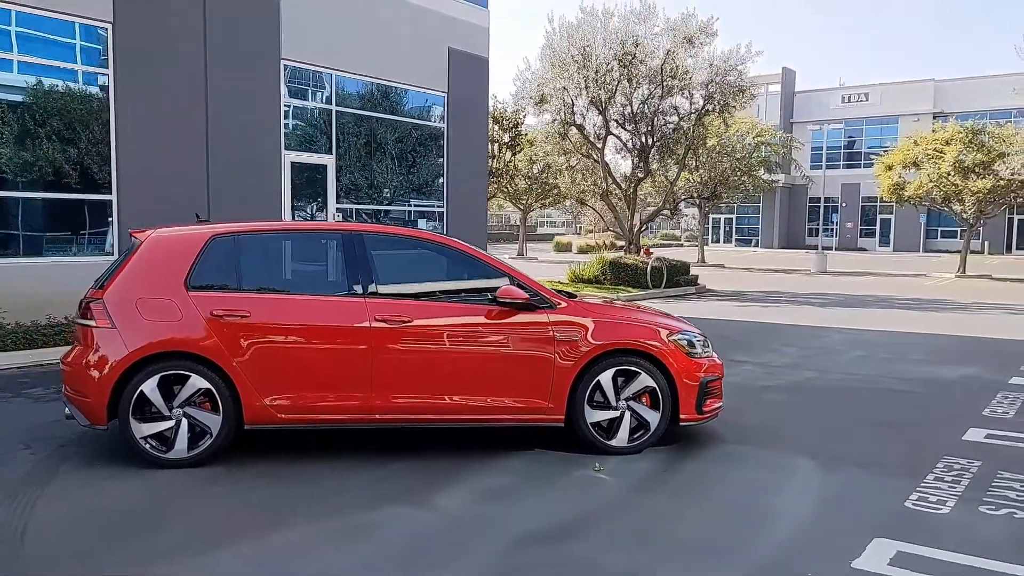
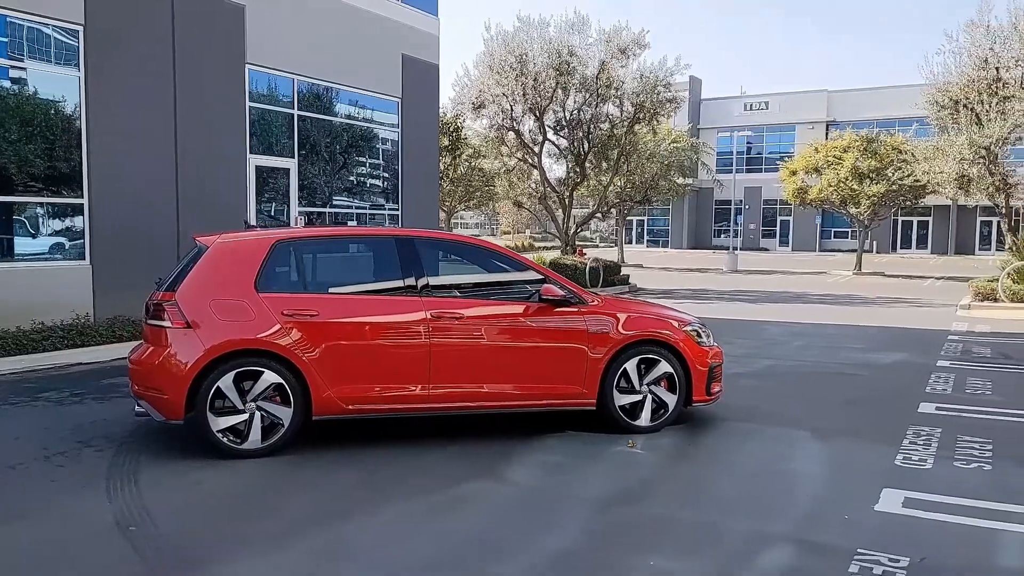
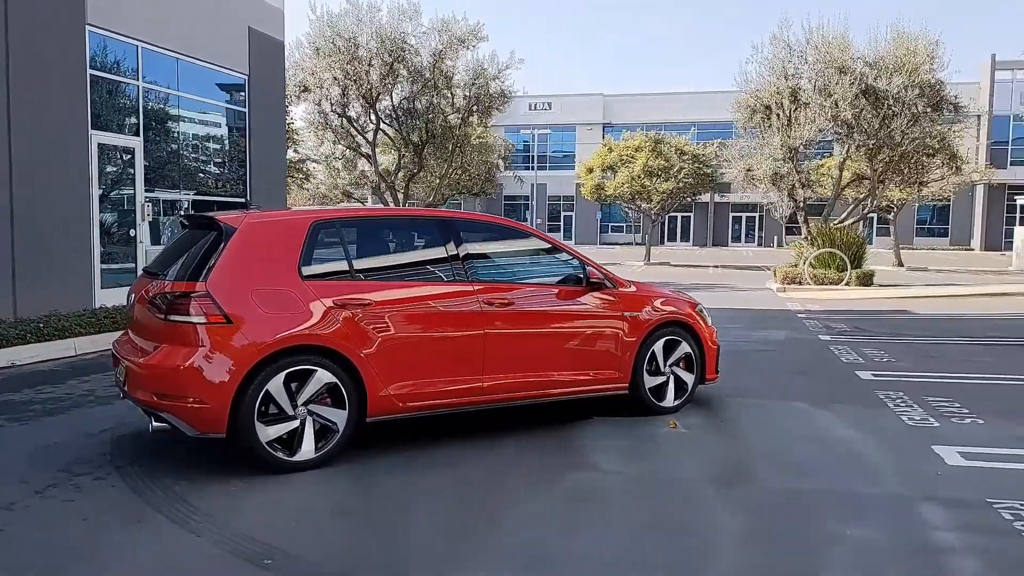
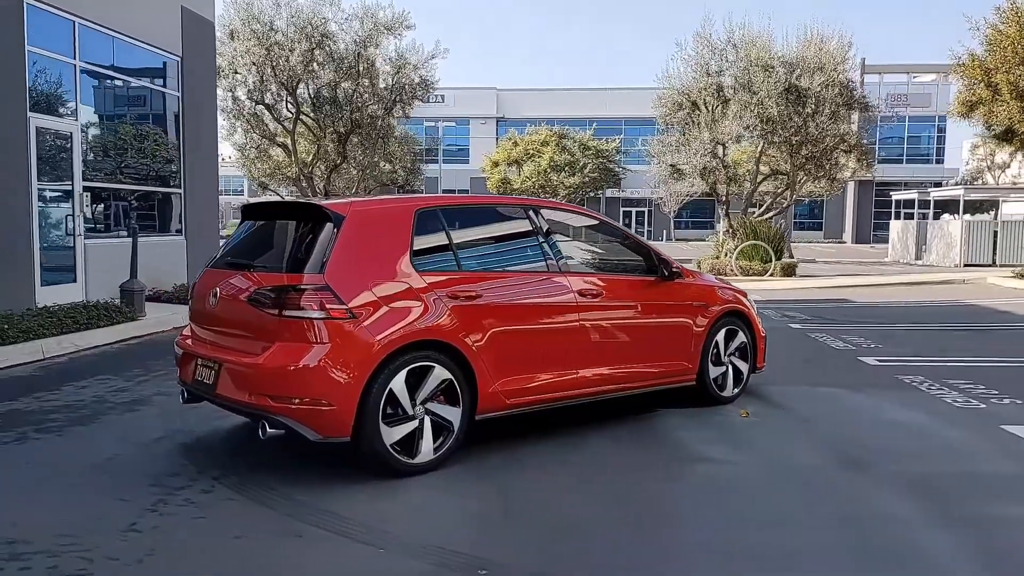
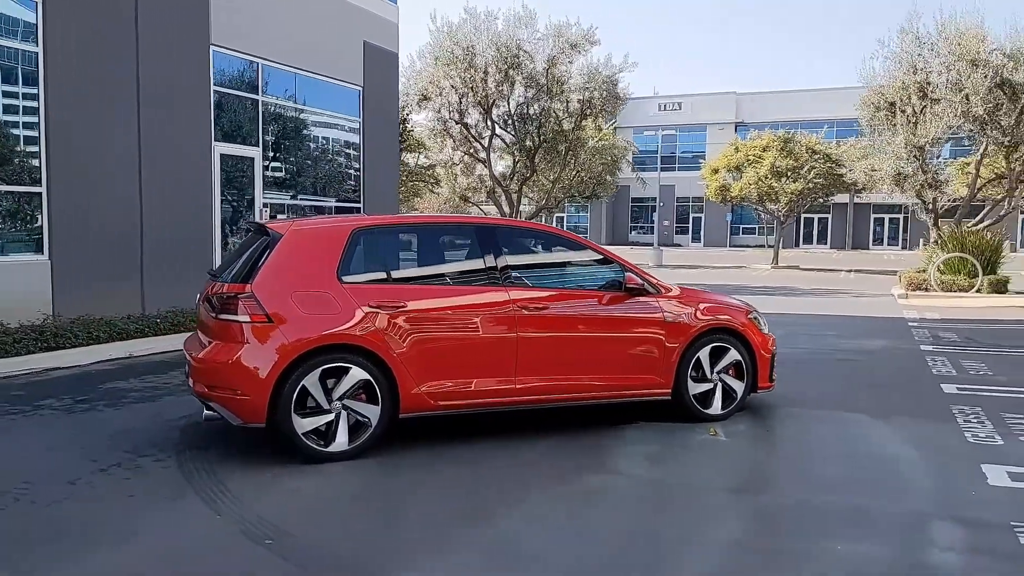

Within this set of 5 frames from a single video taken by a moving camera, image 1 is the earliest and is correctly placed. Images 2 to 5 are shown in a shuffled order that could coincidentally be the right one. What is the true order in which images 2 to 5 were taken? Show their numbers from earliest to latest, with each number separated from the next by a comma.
2, 5, 3, 4
